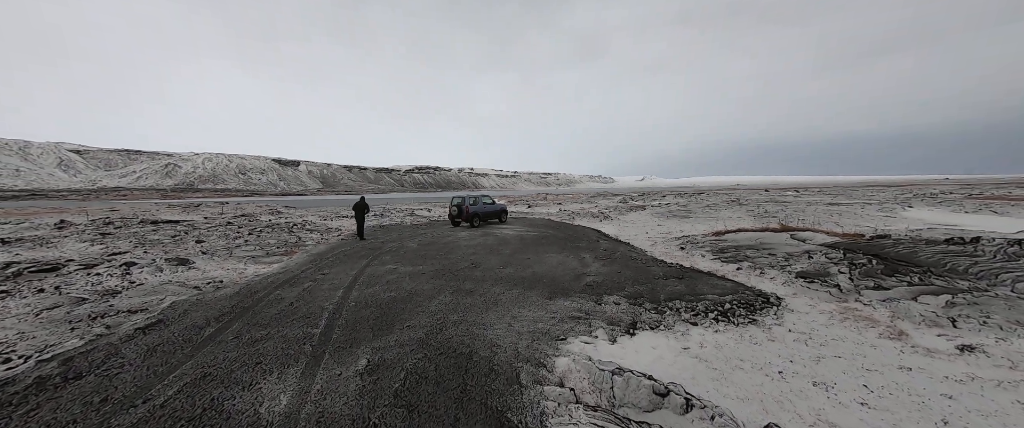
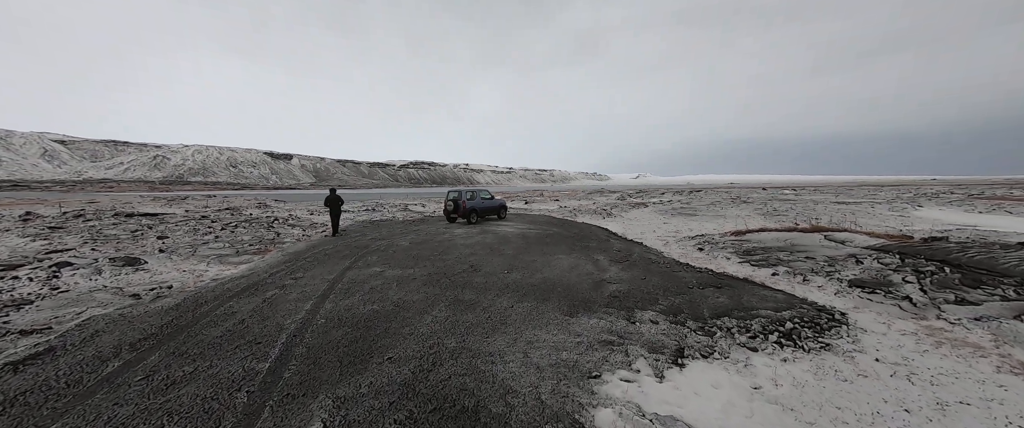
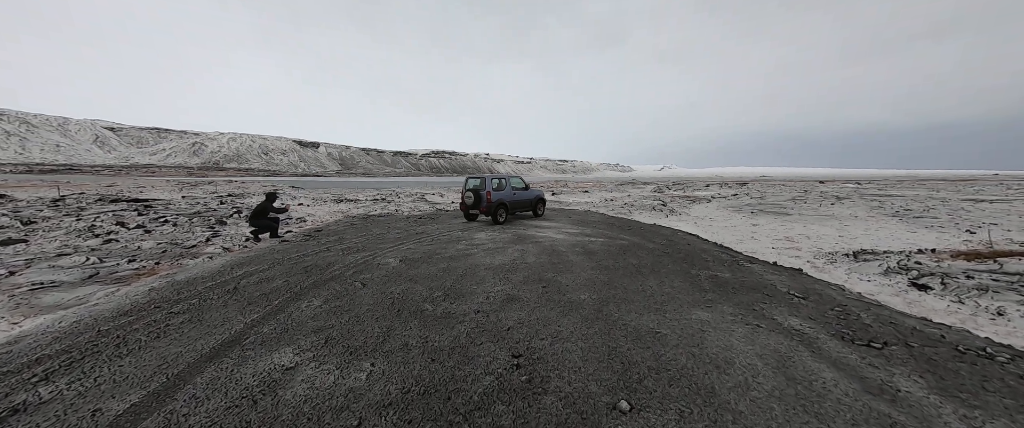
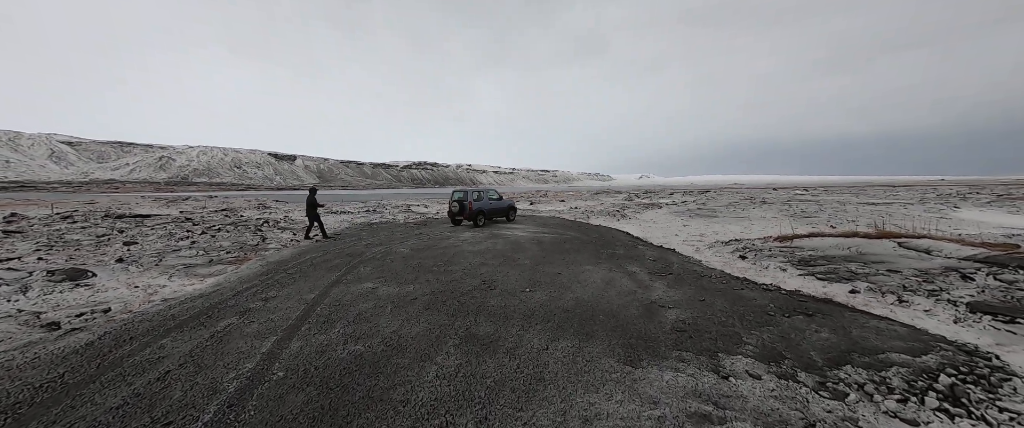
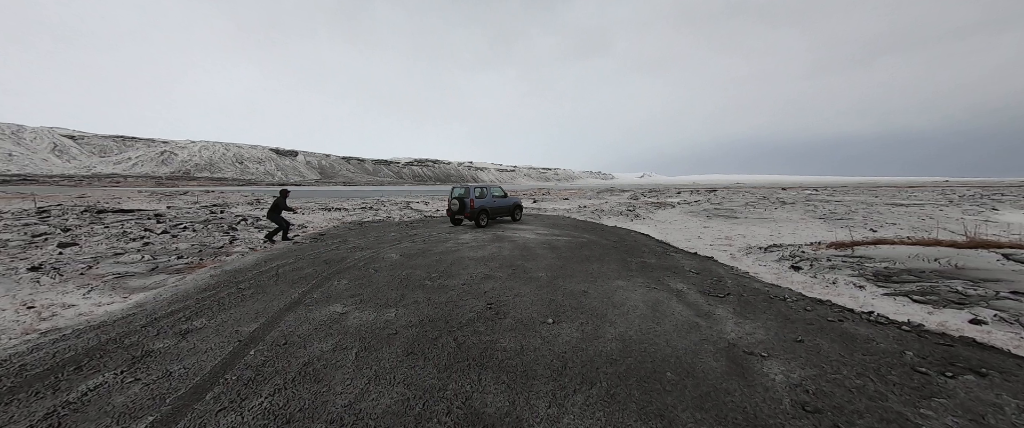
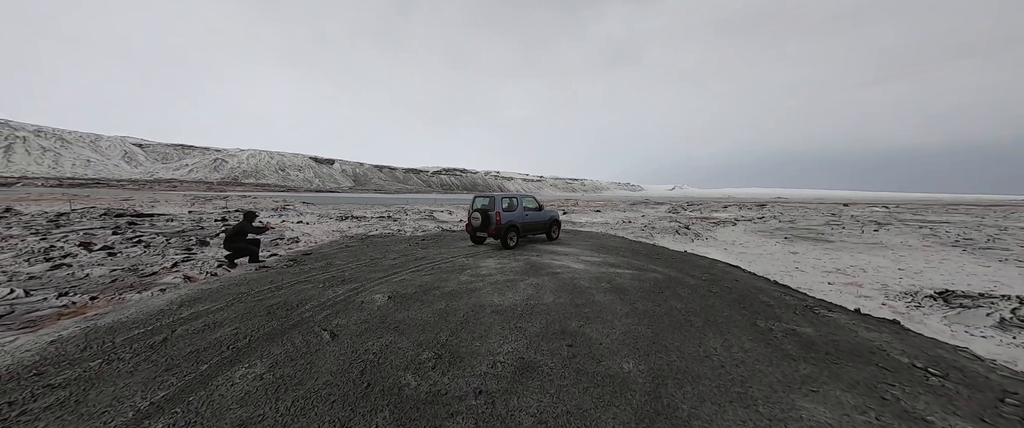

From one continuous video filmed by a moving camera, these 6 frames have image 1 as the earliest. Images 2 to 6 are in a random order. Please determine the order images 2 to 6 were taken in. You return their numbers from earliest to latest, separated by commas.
2, 4, 5, 3, 6
